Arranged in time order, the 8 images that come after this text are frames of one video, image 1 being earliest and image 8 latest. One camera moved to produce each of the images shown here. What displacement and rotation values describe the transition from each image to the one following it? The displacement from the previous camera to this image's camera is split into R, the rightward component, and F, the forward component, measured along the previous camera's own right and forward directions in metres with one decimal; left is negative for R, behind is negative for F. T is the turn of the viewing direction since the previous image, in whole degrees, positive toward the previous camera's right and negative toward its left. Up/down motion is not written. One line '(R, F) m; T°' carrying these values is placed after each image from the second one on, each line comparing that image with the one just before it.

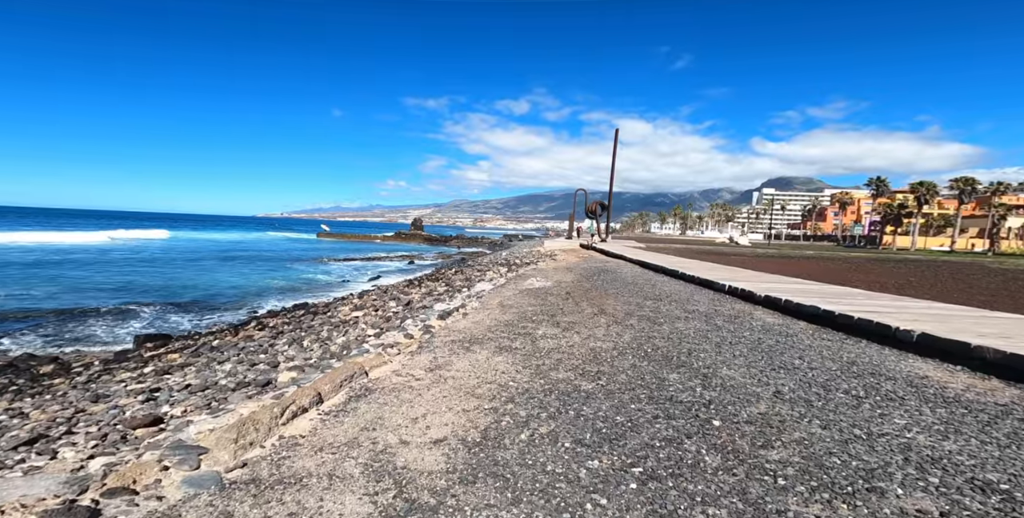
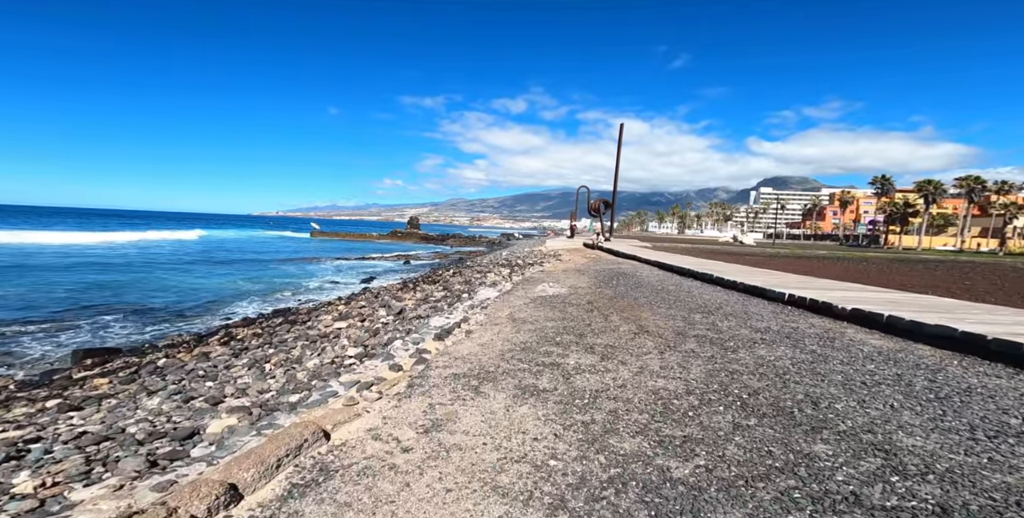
(-0.2, +1.6) m; 0°
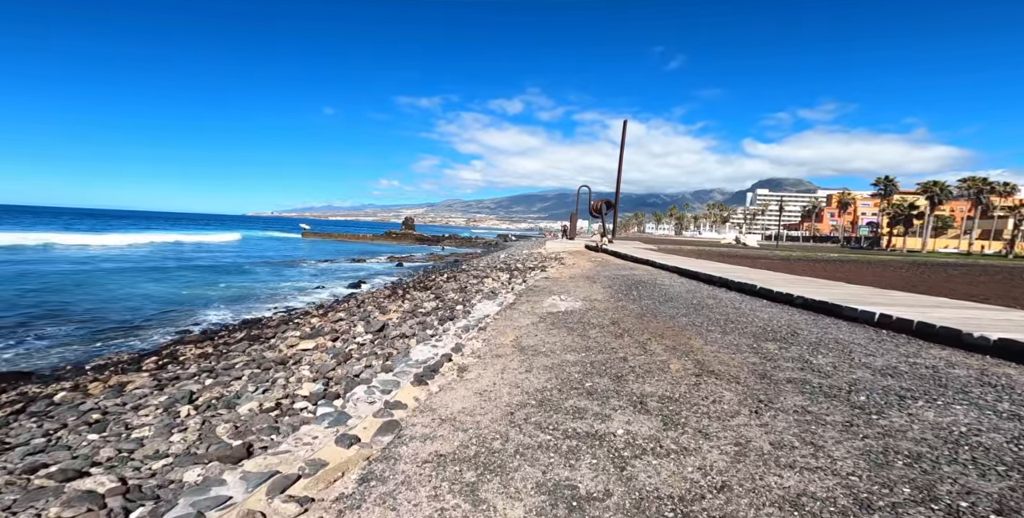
(-0.1, +1.7) m; 0°
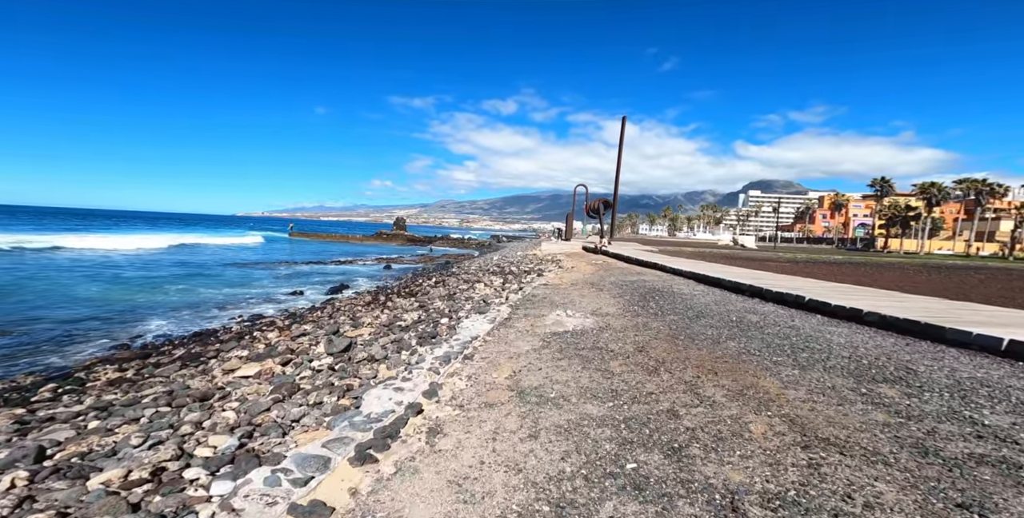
(0.0, +1.5) m; +1°
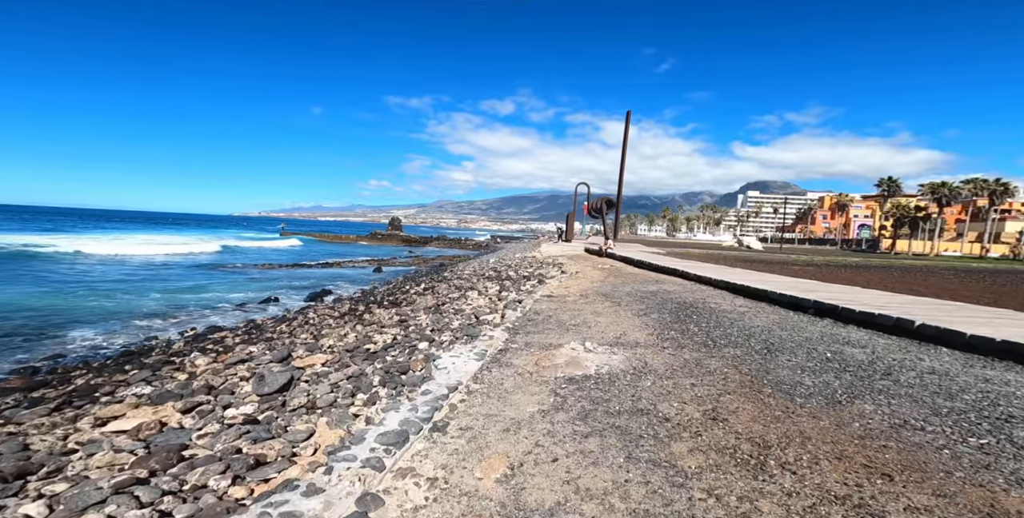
(0.0, +1.8) m; 0°
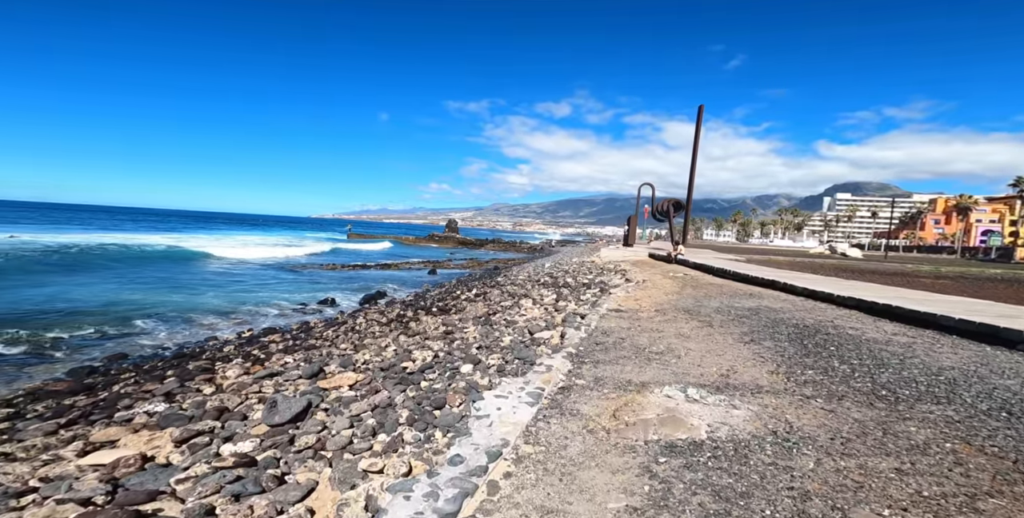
(-0.1, +1.3) m; -6°
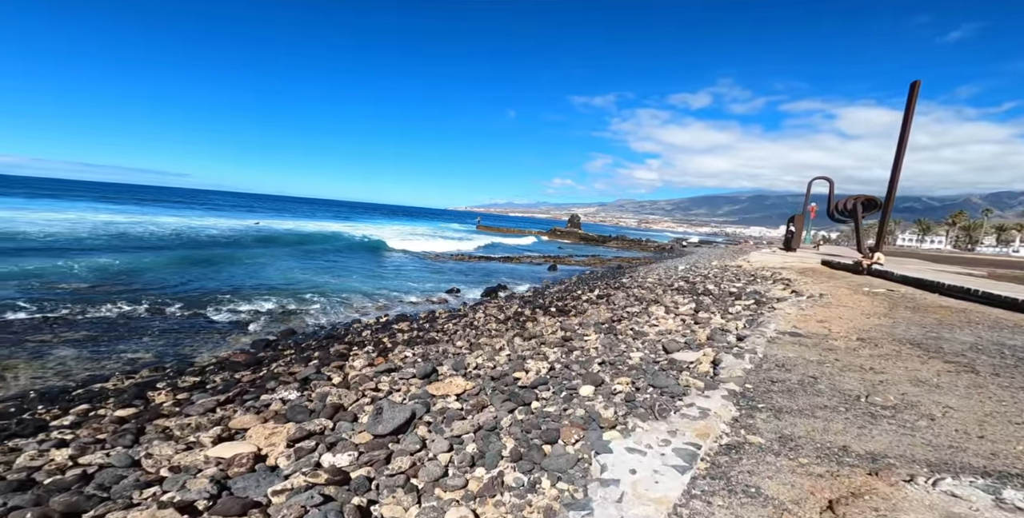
(-0.3, +1.8) m; -13°
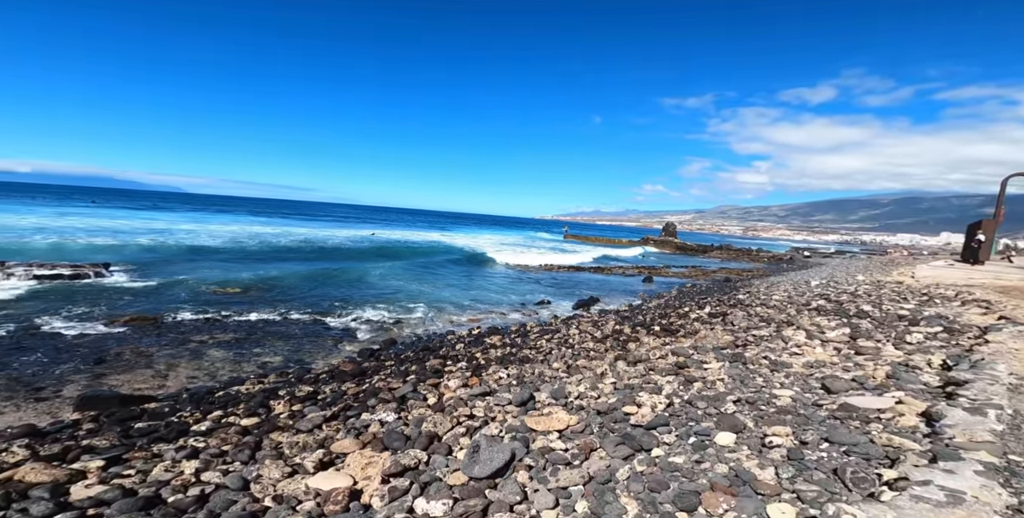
(-0.4, +1.3) m; -10°
